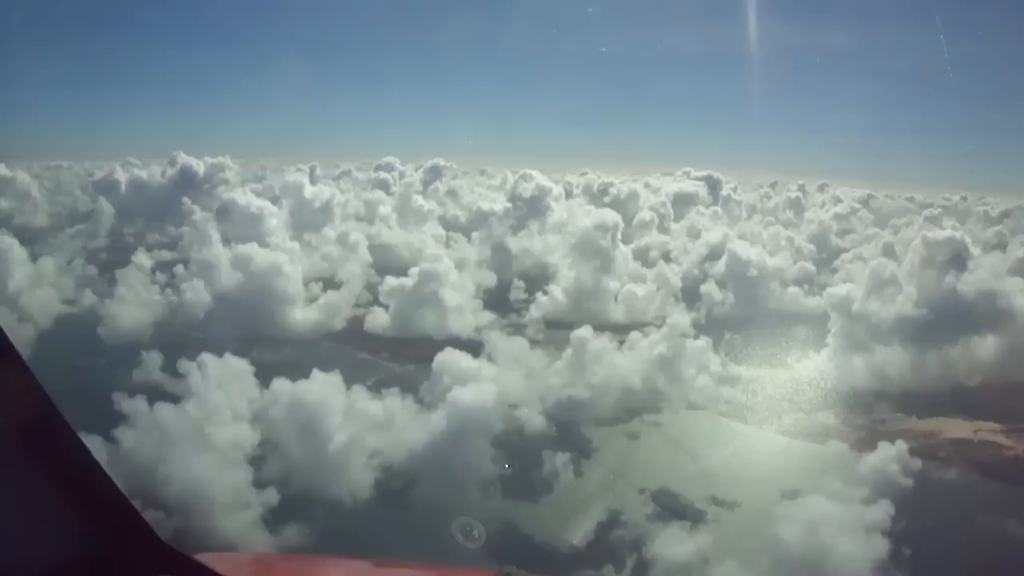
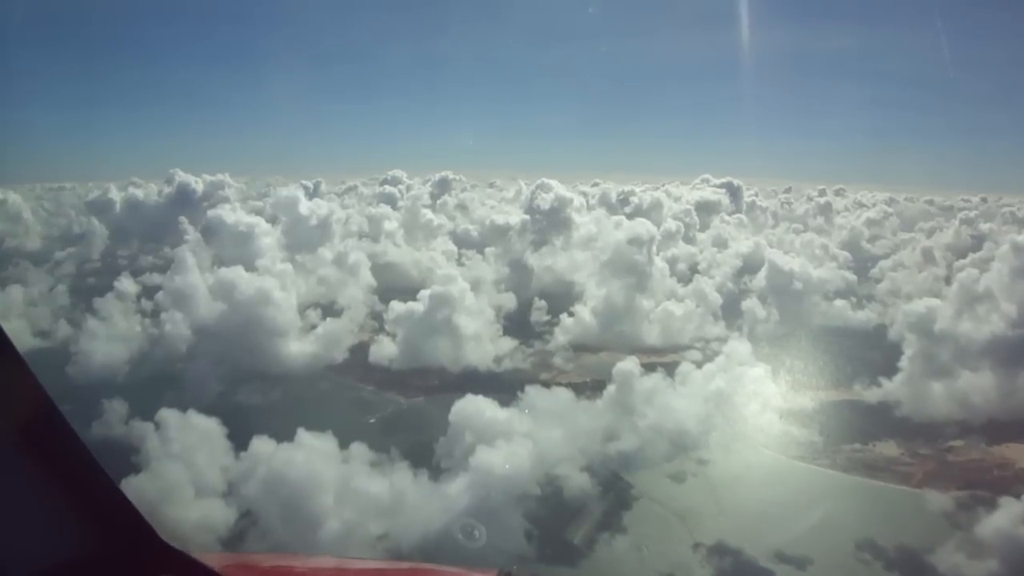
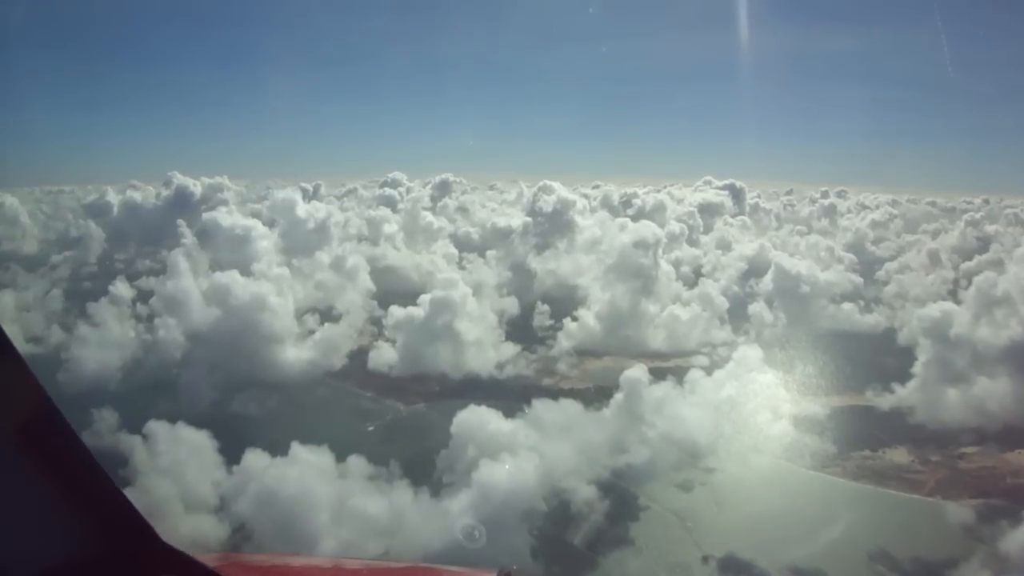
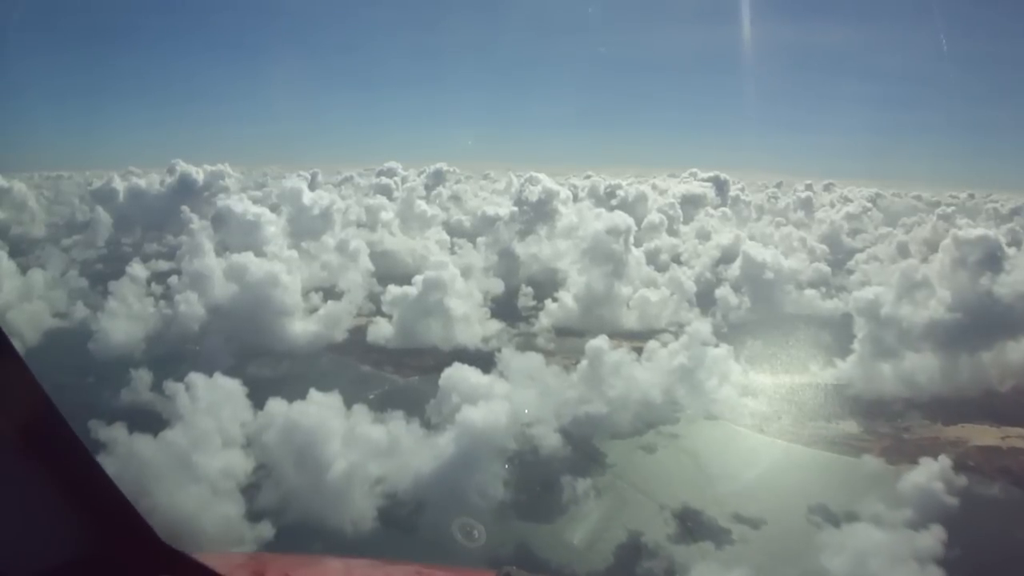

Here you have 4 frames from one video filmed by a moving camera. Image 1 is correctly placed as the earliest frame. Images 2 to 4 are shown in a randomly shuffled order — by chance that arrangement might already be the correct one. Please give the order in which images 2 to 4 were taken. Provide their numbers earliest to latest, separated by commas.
4, 2, 3
